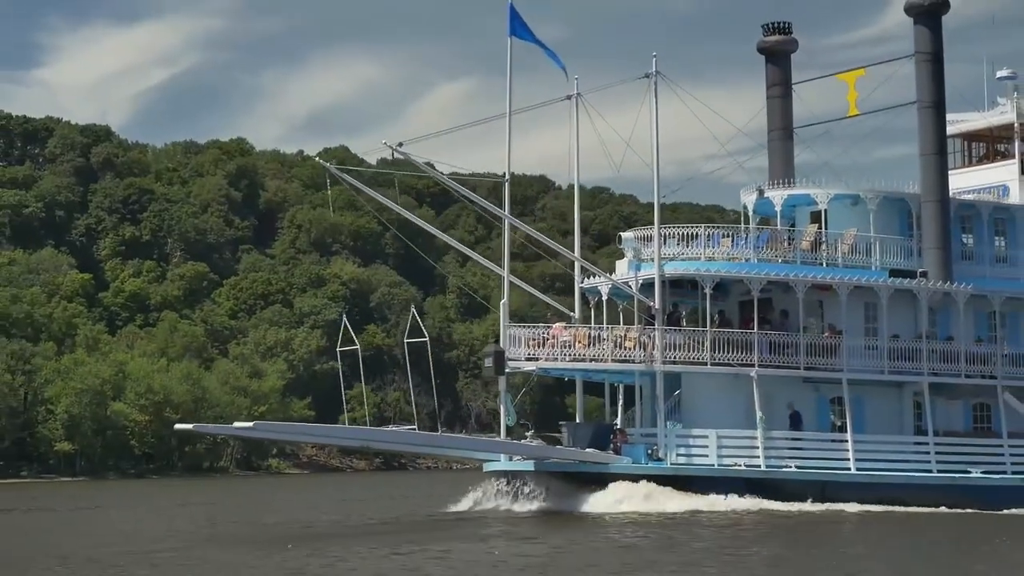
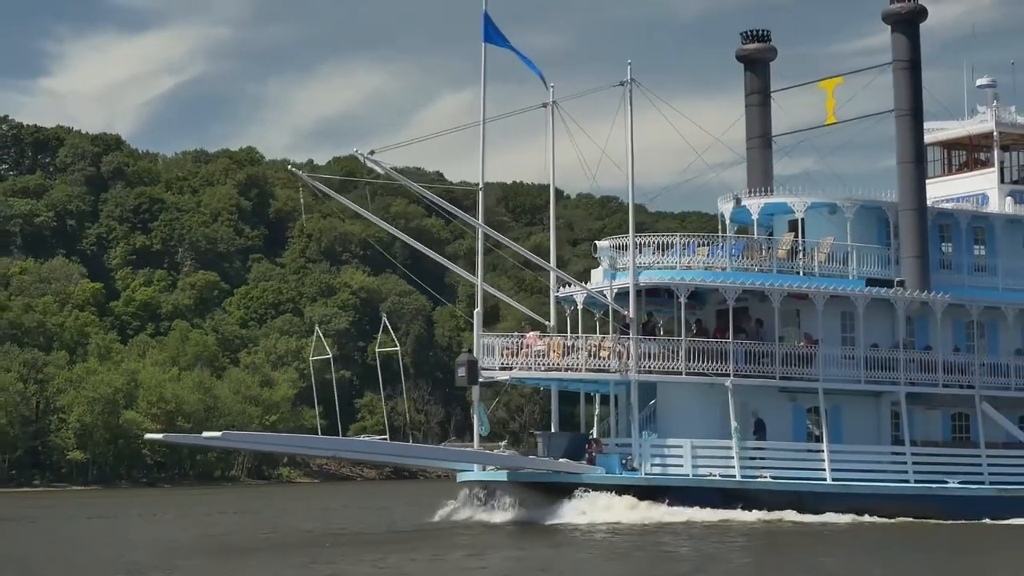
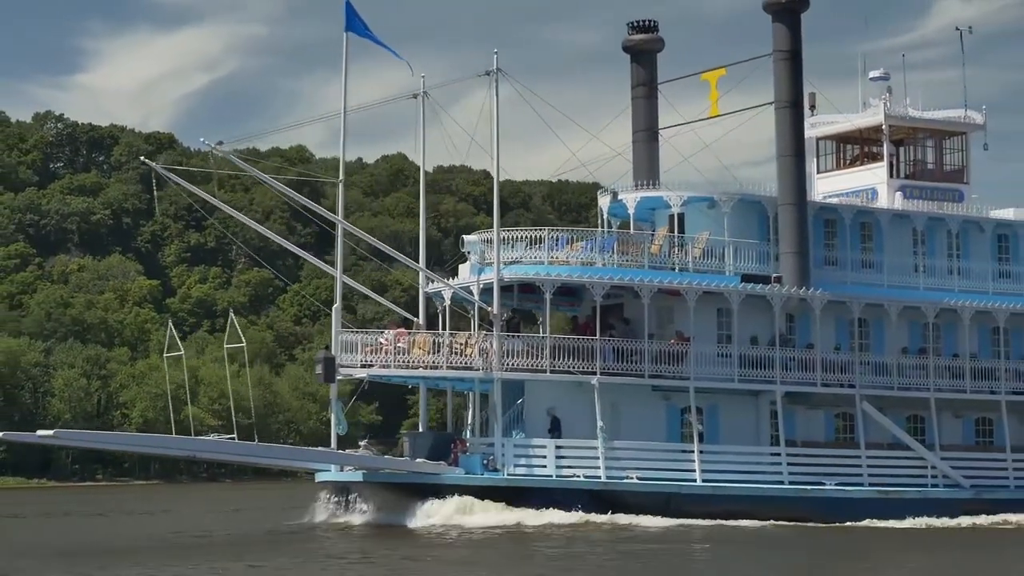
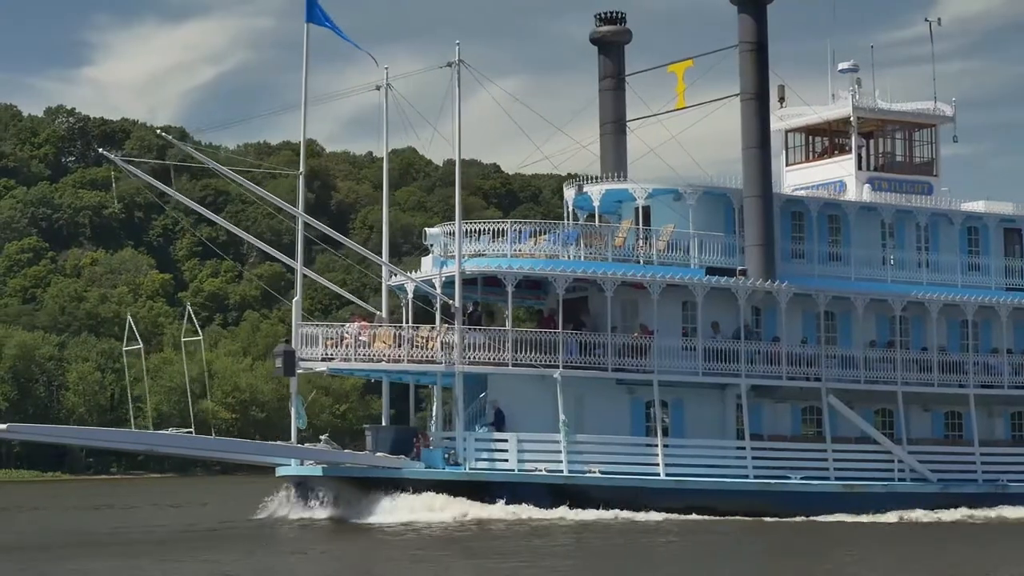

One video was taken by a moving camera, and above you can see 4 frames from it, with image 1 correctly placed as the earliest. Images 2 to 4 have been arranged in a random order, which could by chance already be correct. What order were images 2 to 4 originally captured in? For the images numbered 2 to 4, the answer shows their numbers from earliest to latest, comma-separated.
2, 3, 4
